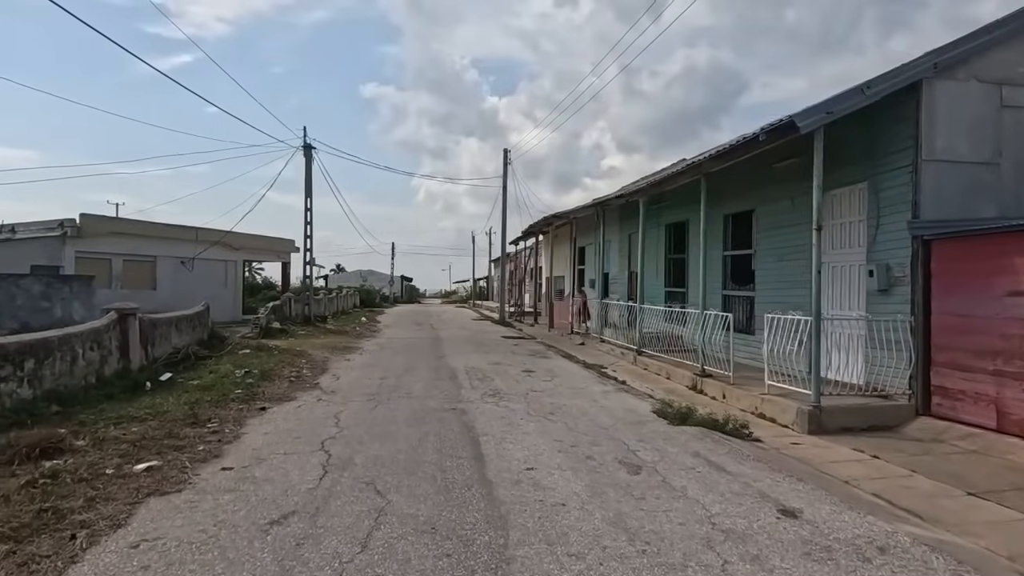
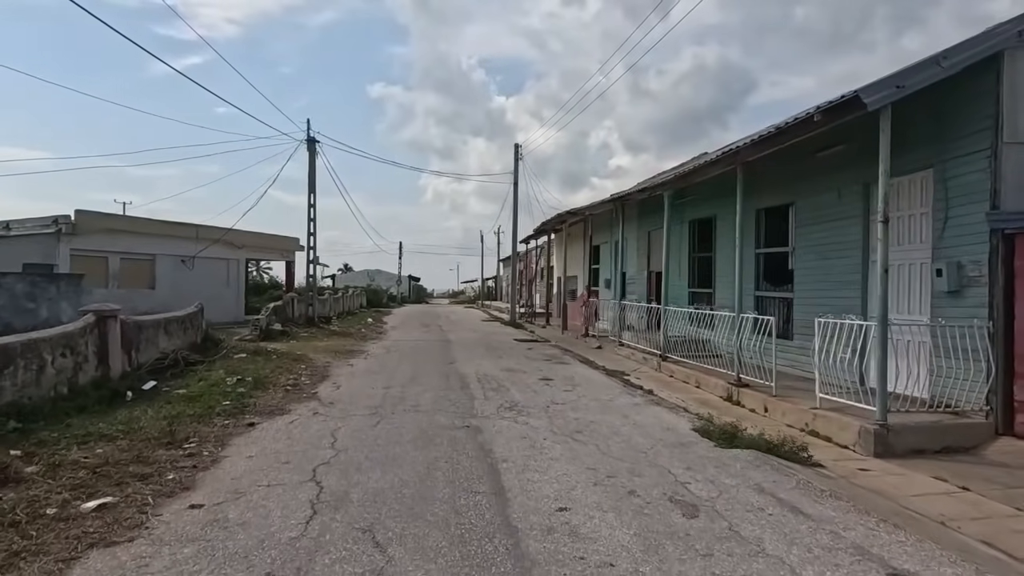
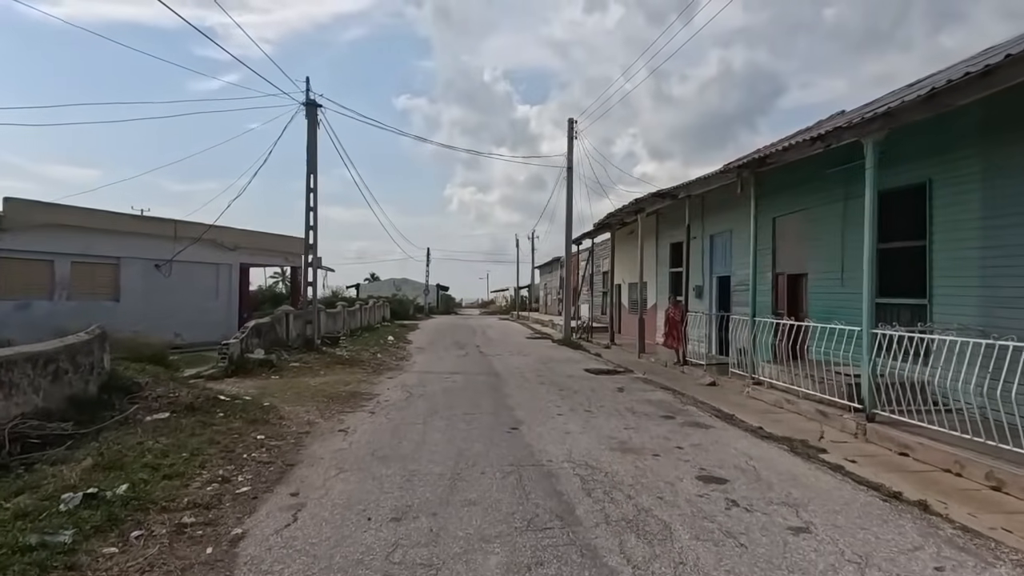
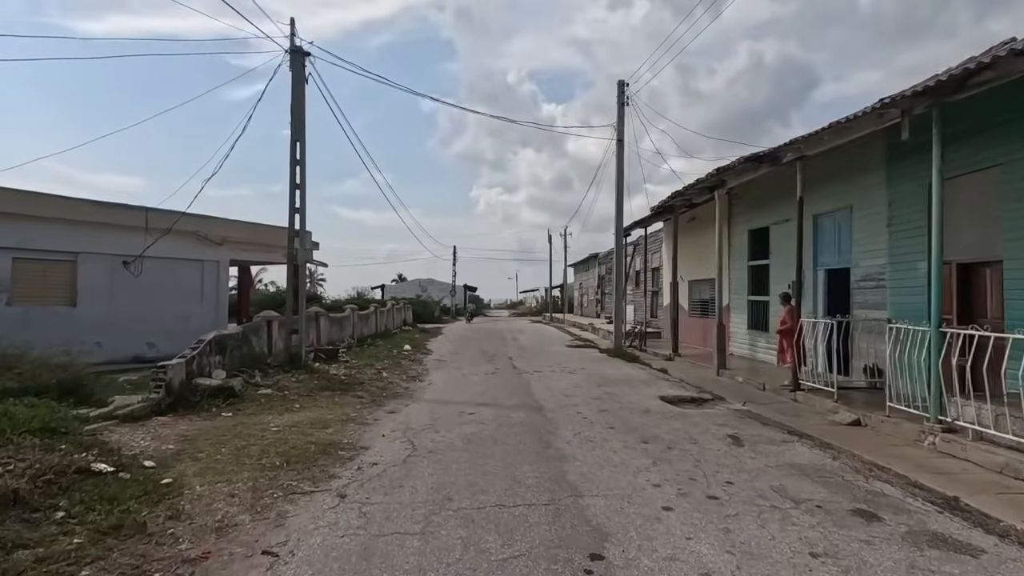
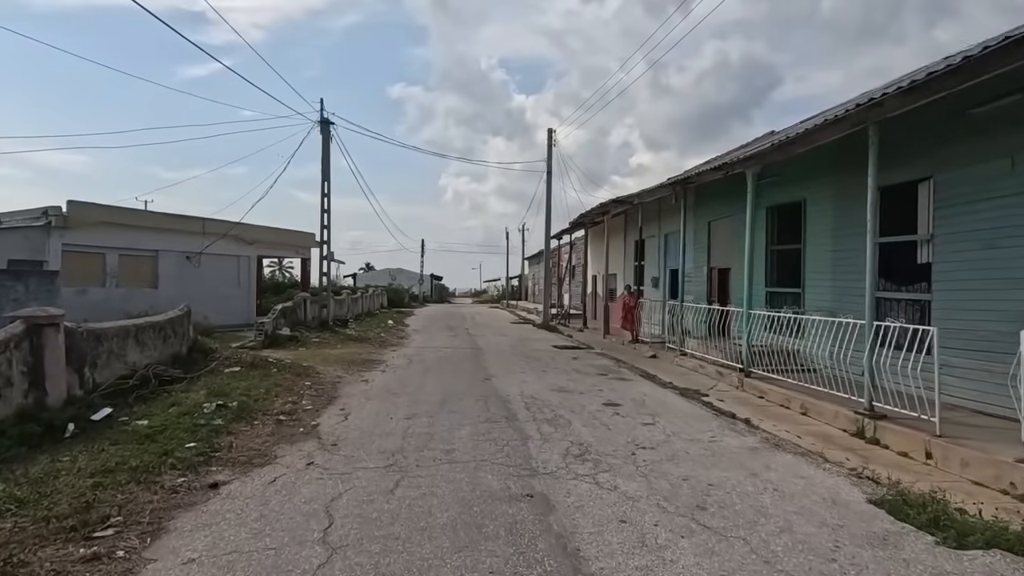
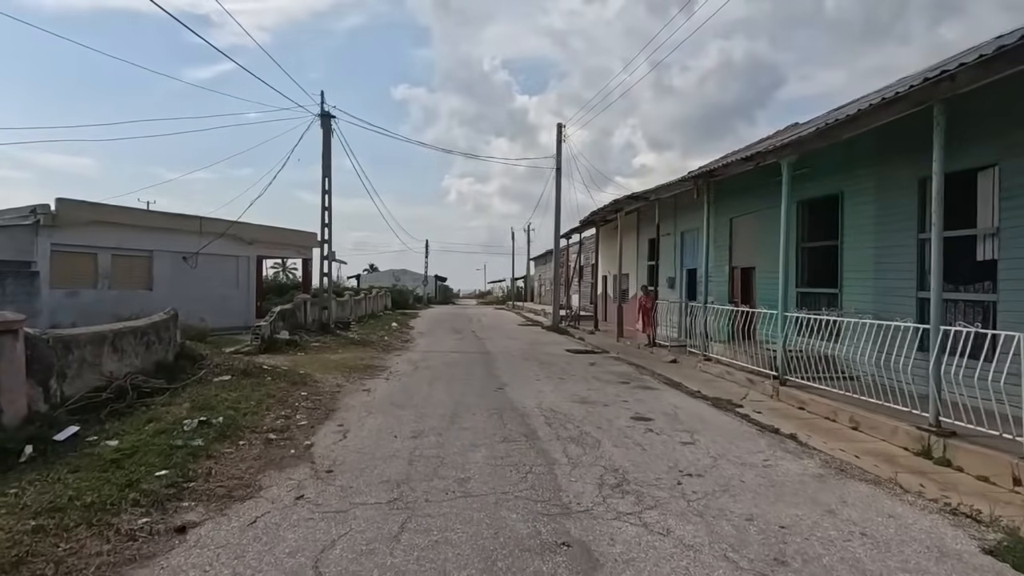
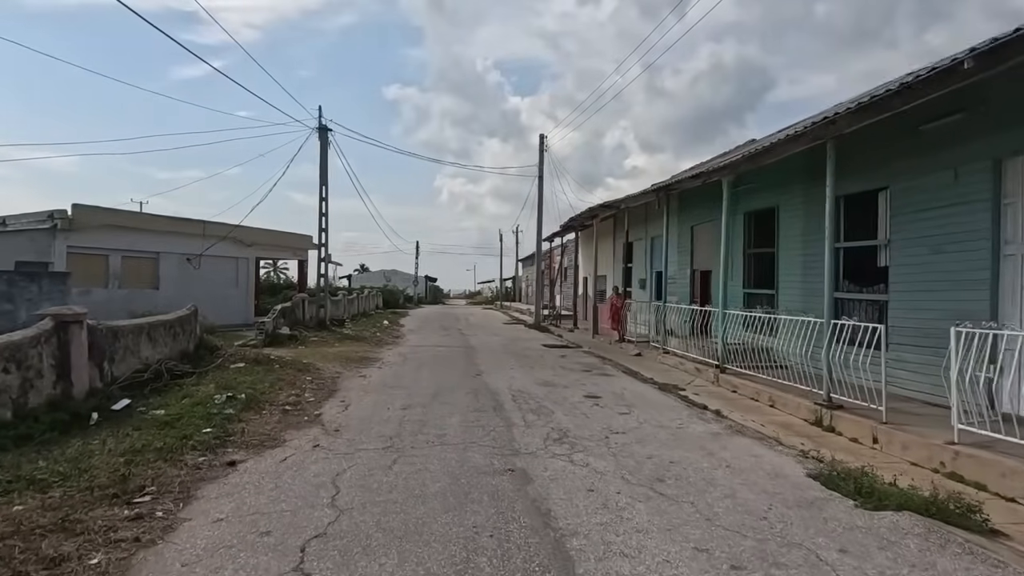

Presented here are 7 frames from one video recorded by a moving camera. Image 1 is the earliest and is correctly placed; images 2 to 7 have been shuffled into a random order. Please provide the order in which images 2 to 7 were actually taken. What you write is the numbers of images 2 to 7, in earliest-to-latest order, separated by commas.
2, 7, 5, 6, 3, 4
